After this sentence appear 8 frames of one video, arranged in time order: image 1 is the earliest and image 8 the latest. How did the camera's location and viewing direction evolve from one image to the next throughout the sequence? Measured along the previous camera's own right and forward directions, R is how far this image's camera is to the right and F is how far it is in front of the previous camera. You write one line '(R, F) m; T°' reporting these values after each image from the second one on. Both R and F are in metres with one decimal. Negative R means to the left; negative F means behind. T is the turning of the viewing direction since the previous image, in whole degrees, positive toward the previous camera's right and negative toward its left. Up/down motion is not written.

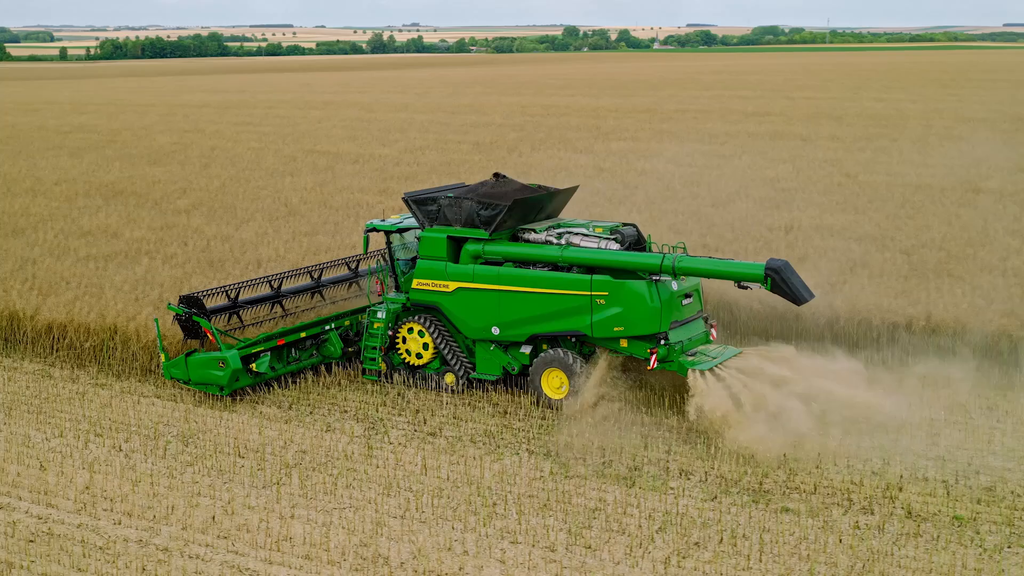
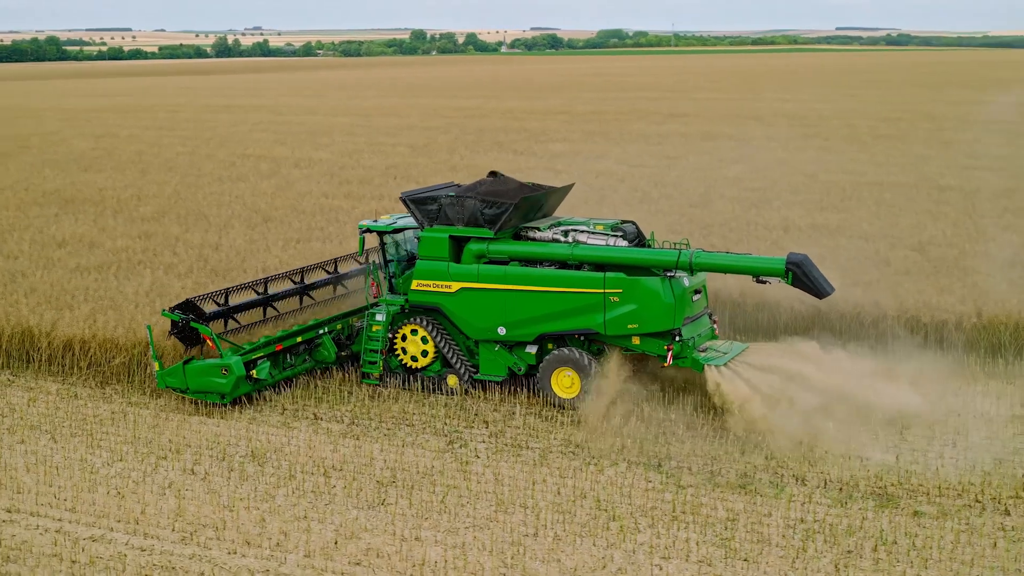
(-1.4, +0.4) m; +6°
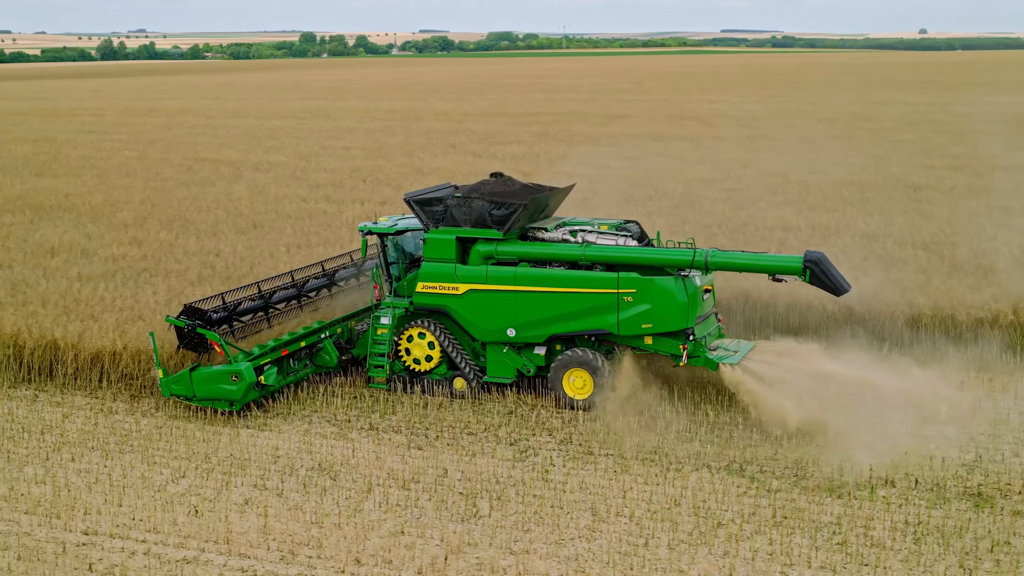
(-1.0, +0.2) m; +4°
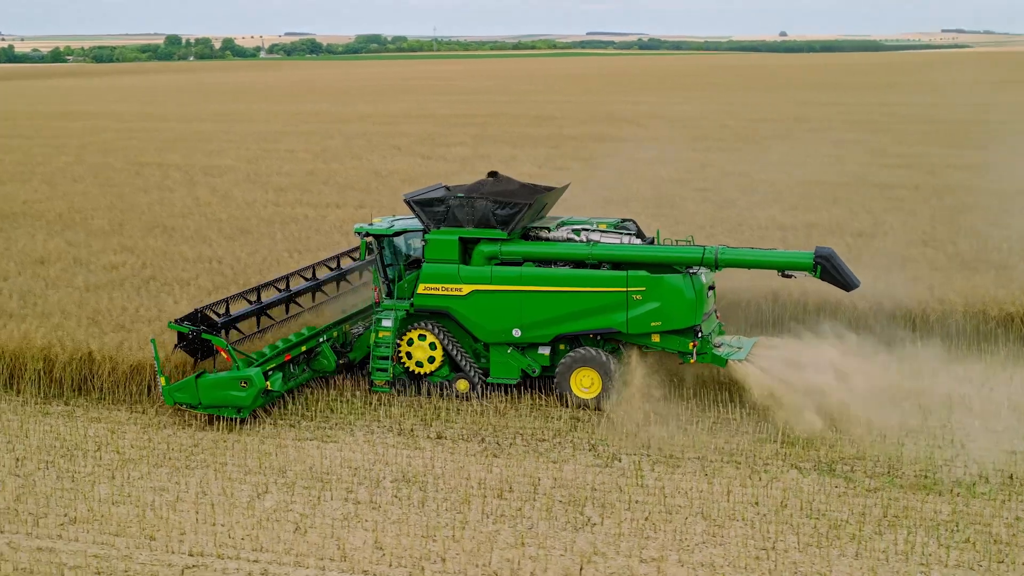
(-1.2, +0.2) m; +5°
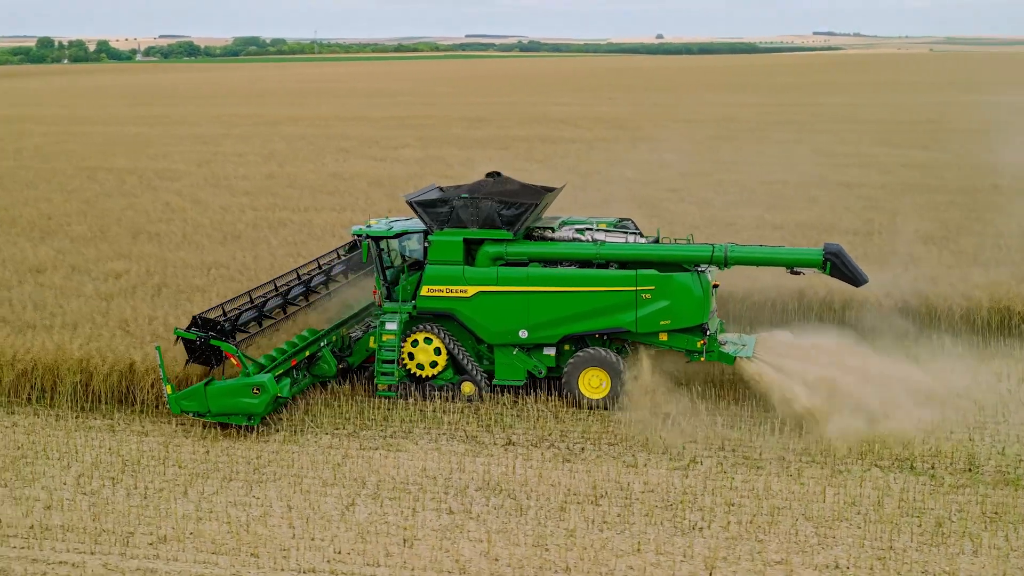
(-1.1, +0.2) m; +5°
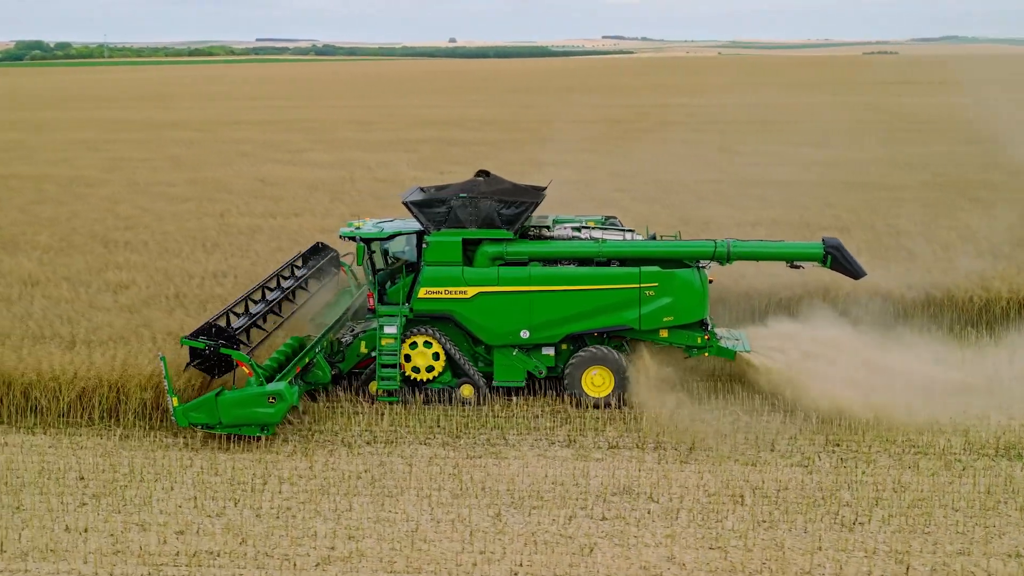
(-1.7, +0.4) m; +8°
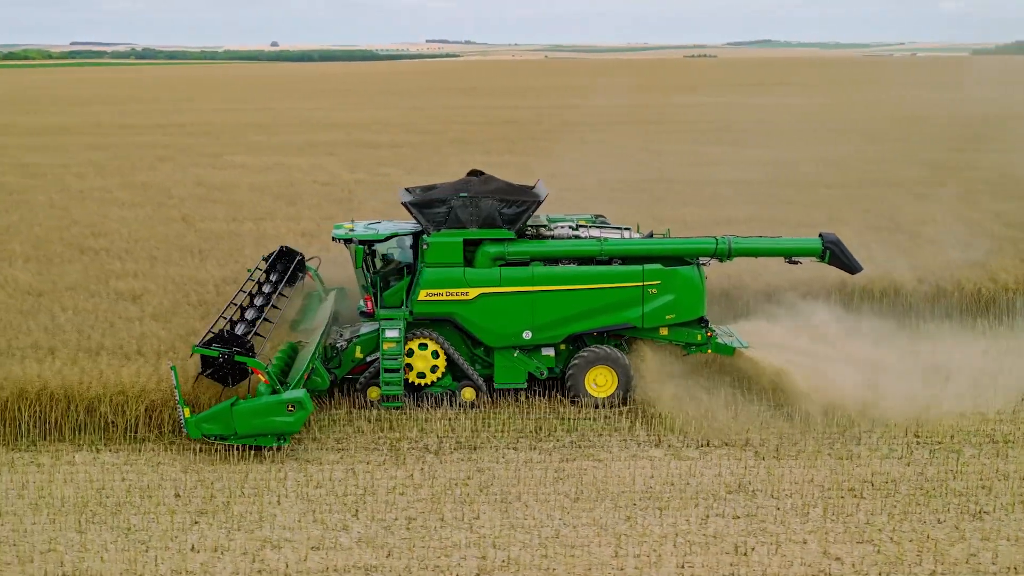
(-1.4, +0.3) m; +6°
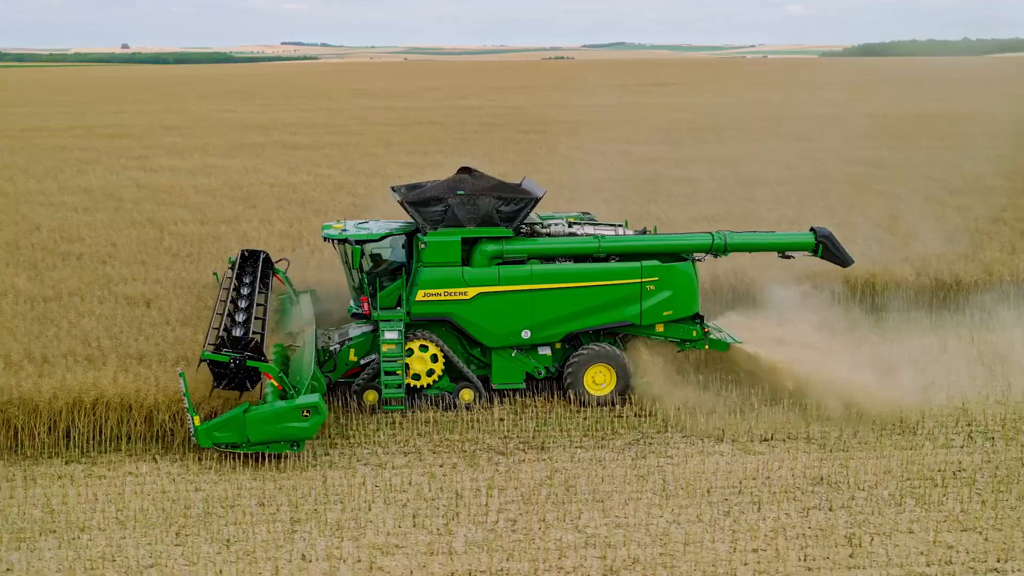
(-1.1, +0.2) m; +5°
